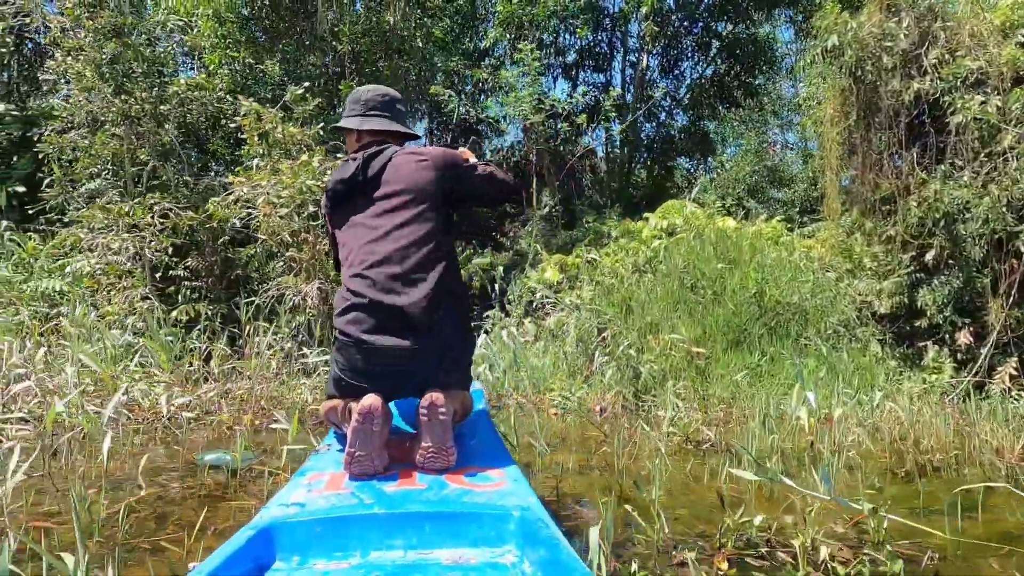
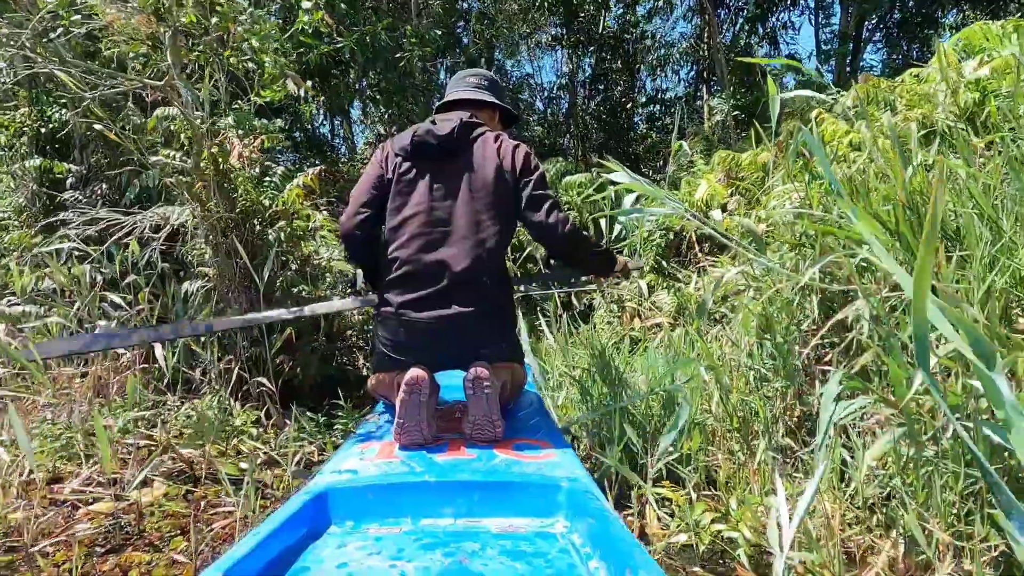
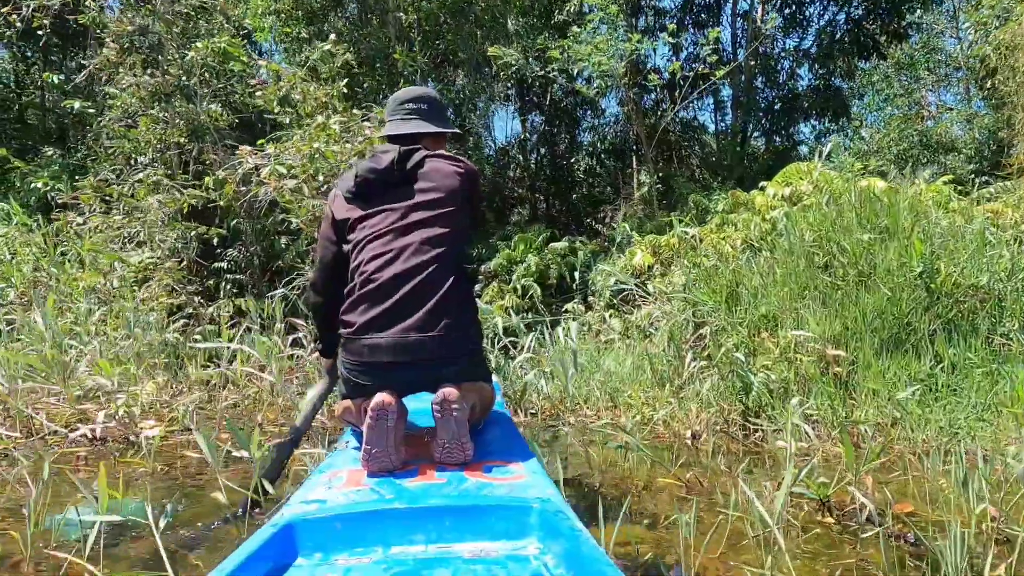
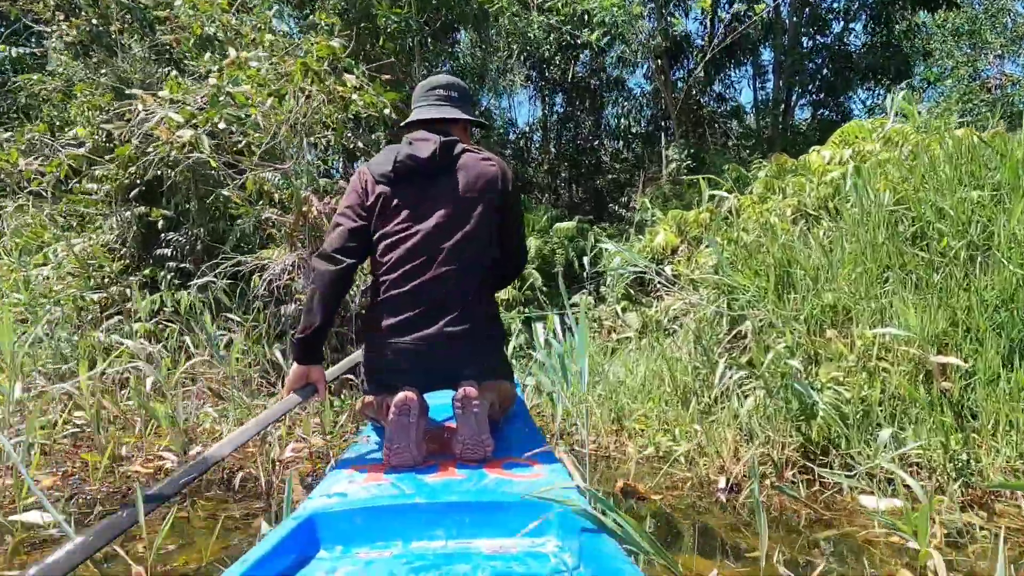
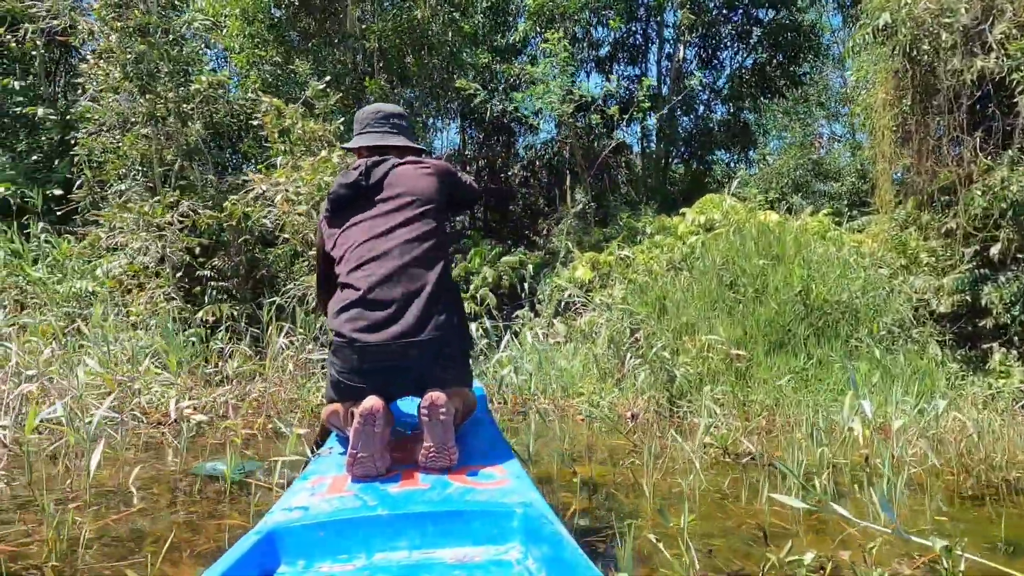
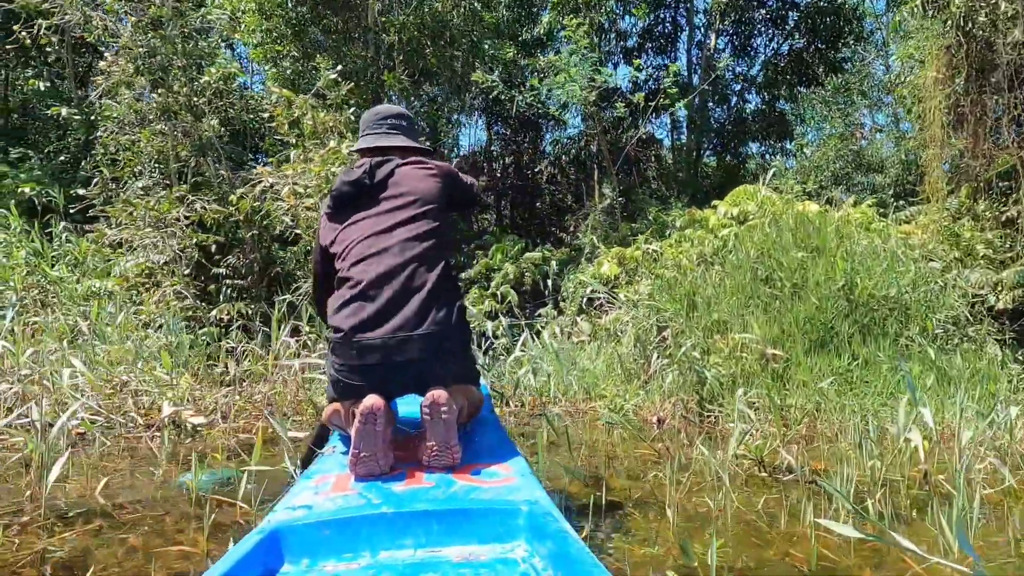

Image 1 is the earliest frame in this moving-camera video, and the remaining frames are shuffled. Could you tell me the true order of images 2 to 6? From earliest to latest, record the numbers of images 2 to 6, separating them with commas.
5, 6, 3, 4, 2
